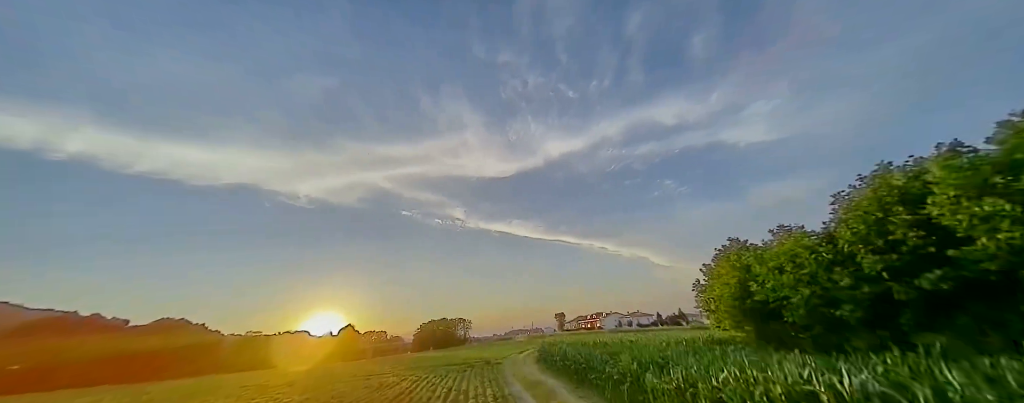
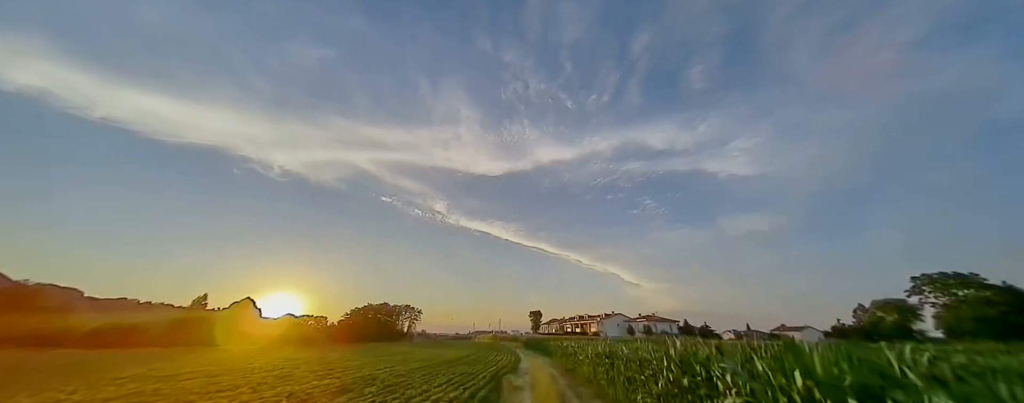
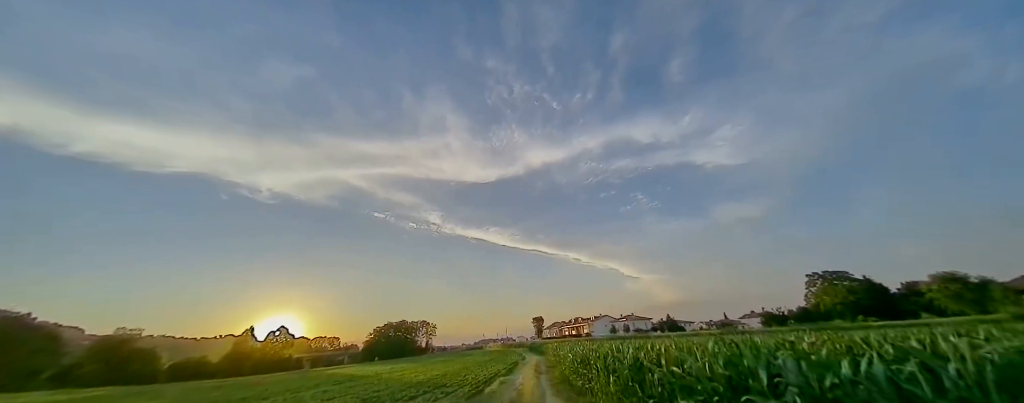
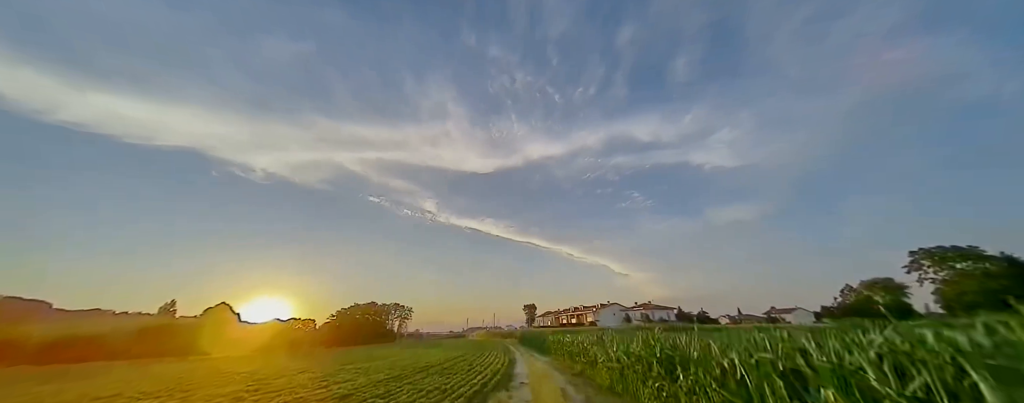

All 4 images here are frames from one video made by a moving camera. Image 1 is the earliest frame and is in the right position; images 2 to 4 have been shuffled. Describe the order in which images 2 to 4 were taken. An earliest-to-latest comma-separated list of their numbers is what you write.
3, 2, 4
